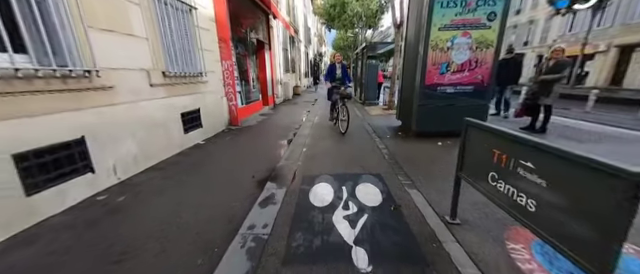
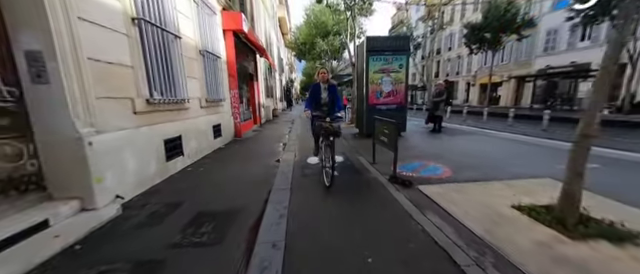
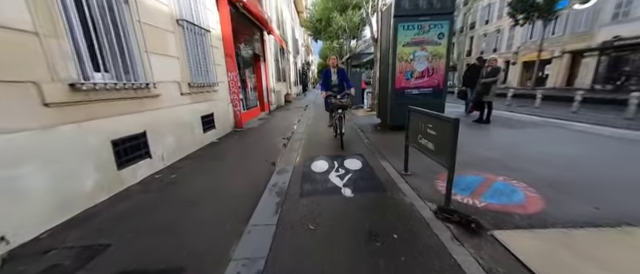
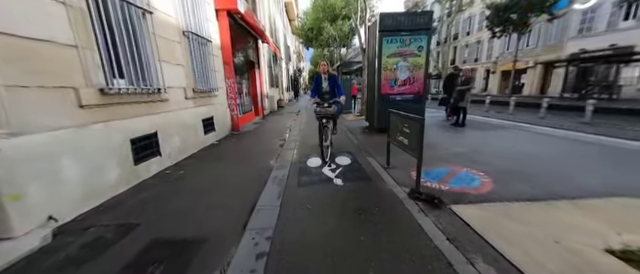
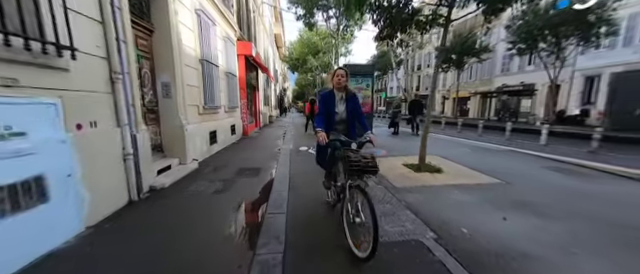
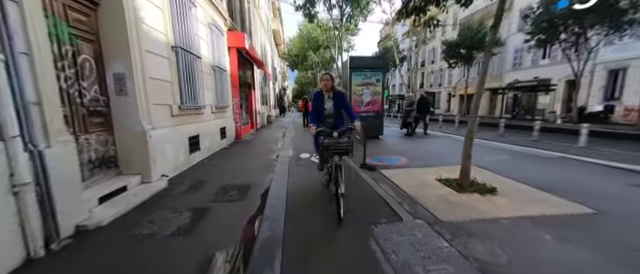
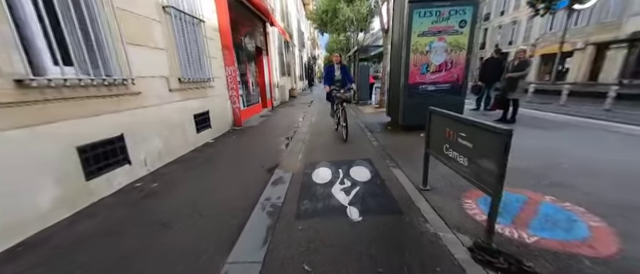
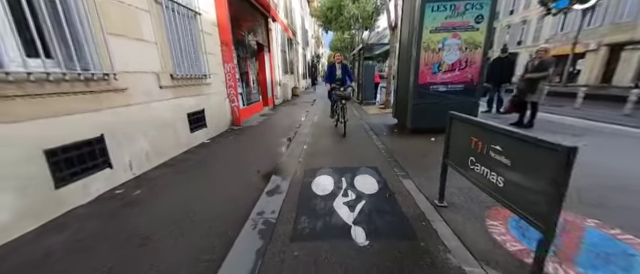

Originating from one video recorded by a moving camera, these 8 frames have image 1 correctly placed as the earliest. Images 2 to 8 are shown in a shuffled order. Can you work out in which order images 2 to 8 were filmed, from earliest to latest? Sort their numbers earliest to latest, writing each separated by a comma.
8, 7, 3, 4, 2, 6, 5
